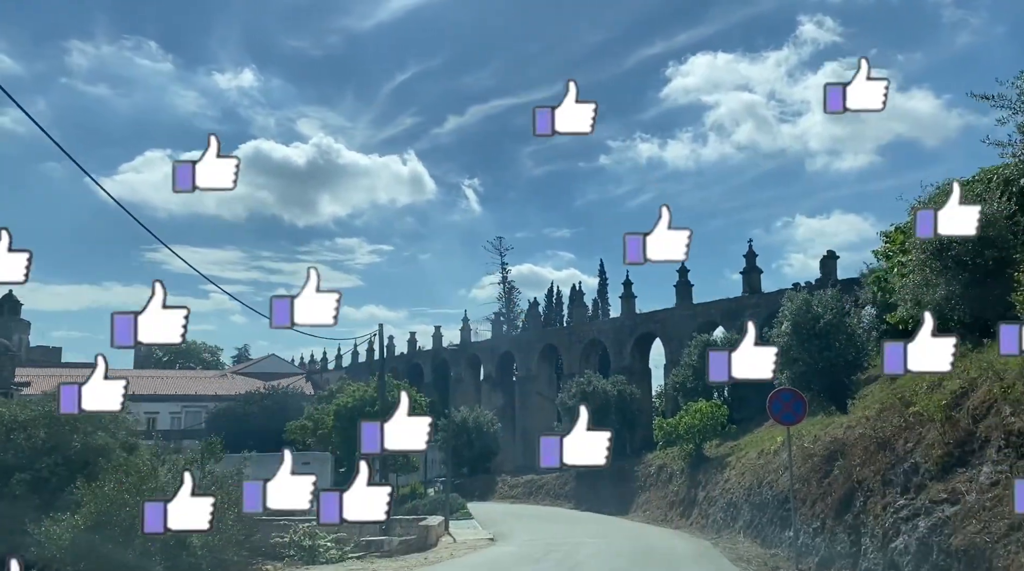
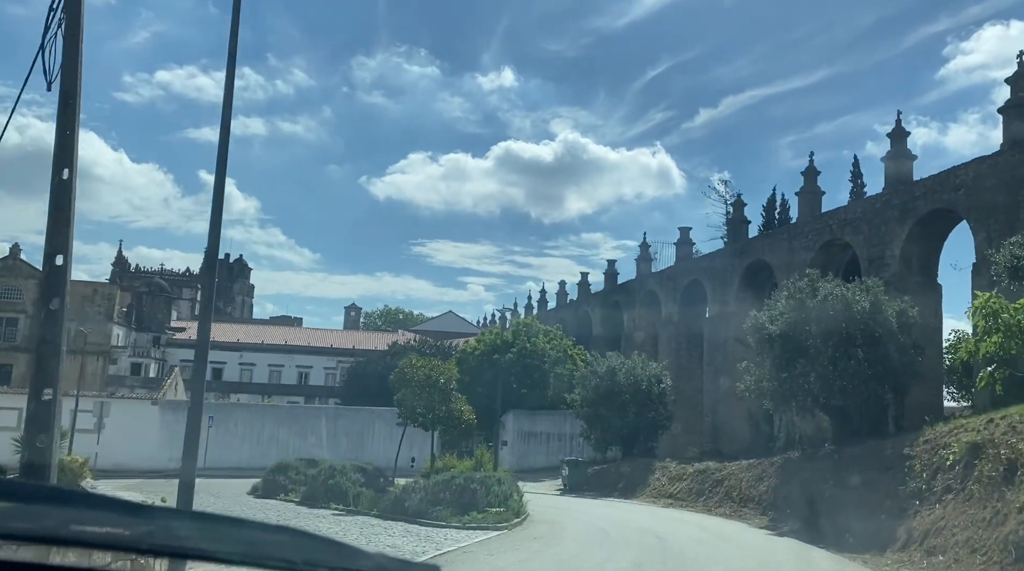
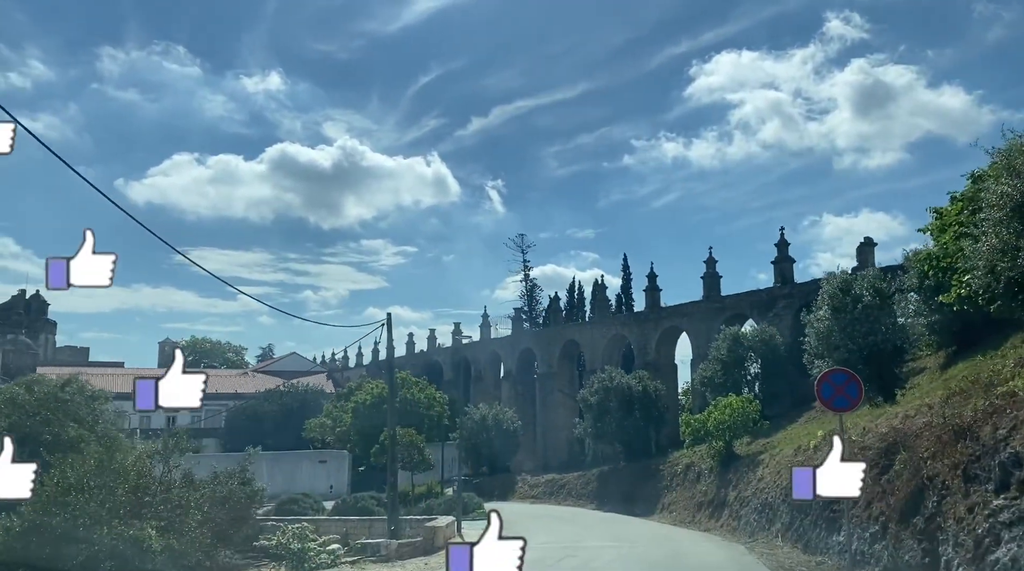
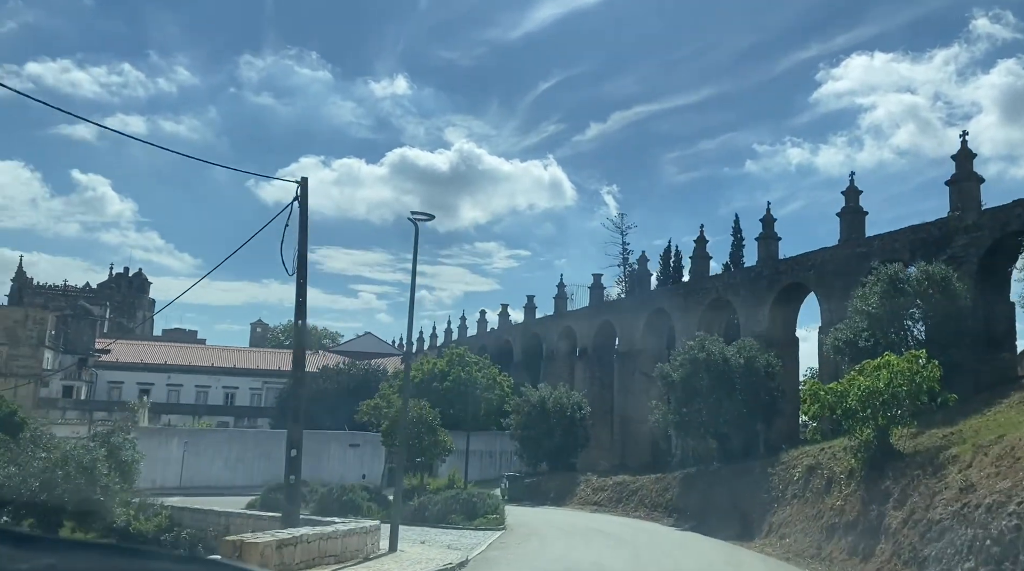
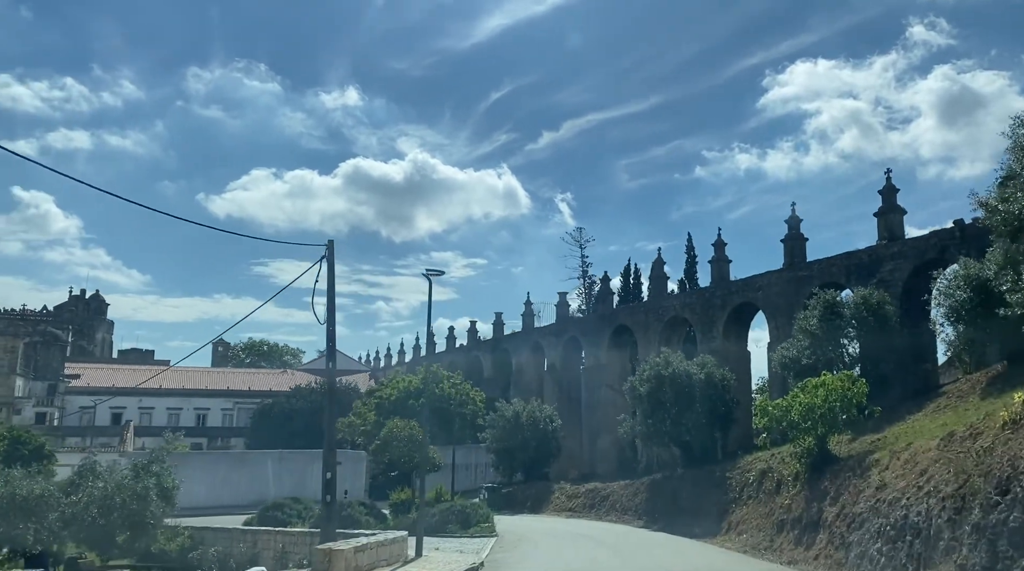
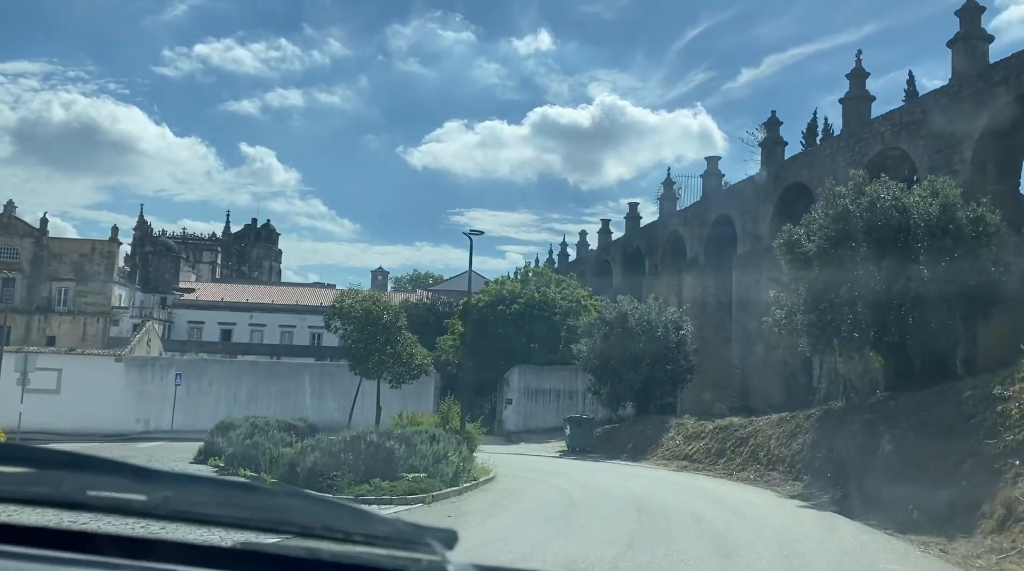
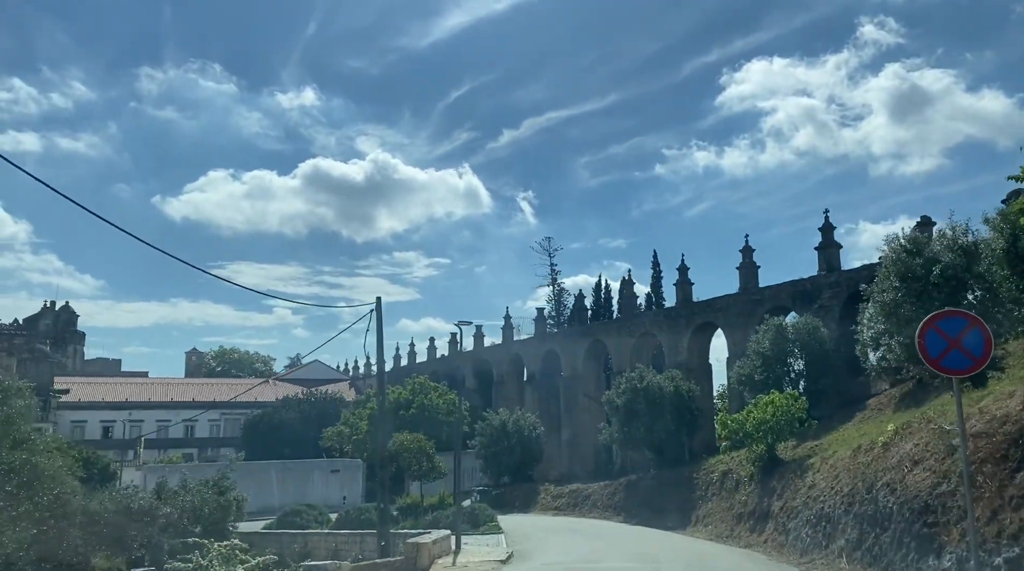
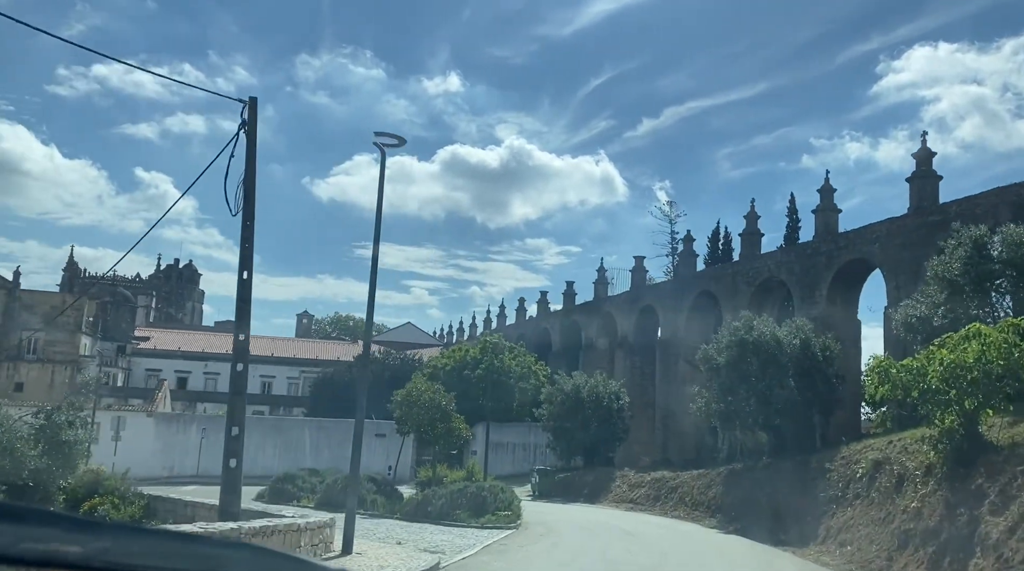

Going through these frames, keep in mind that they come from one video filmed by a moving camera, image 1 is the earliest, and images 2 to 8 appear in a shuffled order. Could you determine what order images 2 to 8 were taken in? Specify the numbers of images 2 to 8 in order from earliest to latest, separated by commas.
3, 7, 5, 4, 8, 2, 6
